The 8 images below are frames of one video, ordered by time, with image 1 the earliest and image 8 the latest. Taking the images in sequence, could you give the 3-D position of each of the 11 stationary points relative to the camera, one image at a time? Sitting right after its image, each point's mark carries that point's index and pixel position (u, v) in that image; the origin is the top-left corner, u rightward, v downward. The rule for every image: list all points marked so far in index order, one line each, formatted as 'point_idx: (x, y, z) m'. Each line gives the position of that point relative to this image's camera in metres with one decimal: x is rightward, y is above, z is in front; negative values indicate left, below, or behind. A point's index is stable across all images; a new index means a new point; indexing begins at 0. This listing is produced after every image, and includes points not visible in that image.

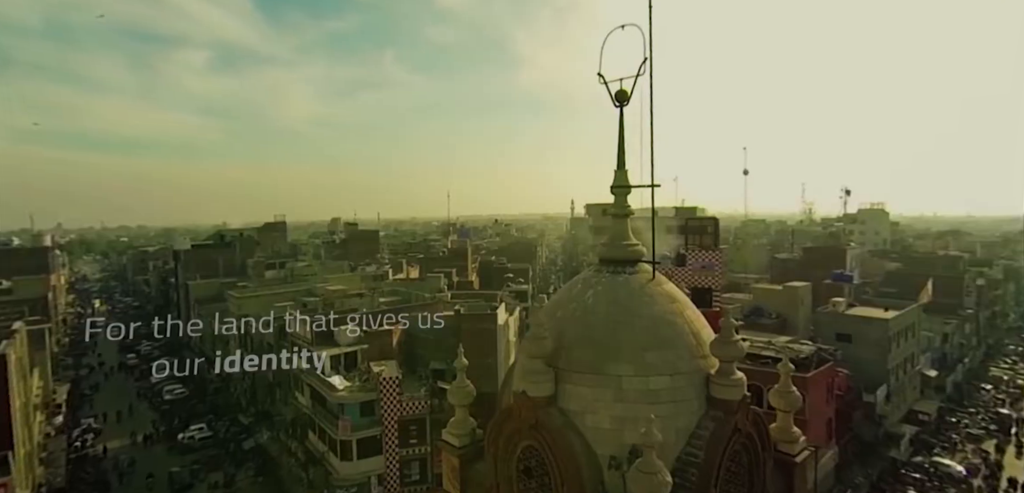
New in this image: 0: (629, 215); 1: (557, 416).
0: (+1.0, +0.3, +4.4) m
1: (+0.3, -1.2, +3.8) m
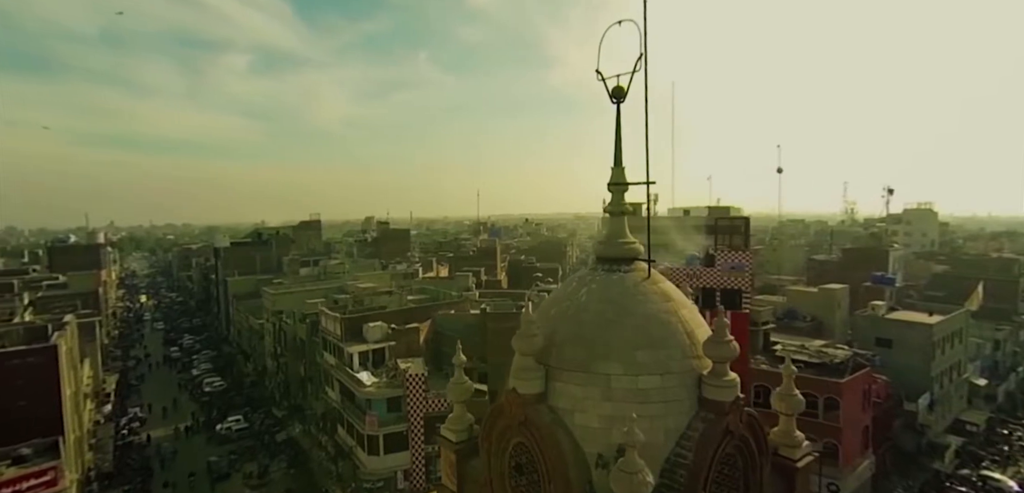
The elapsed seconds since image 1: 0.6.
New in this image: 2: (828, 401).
0: (+0.9, +0.3, +4.4) m
1: (+0.2, -1.2, +3.8) m
2: (+11.9, -5.8, +19.9) m
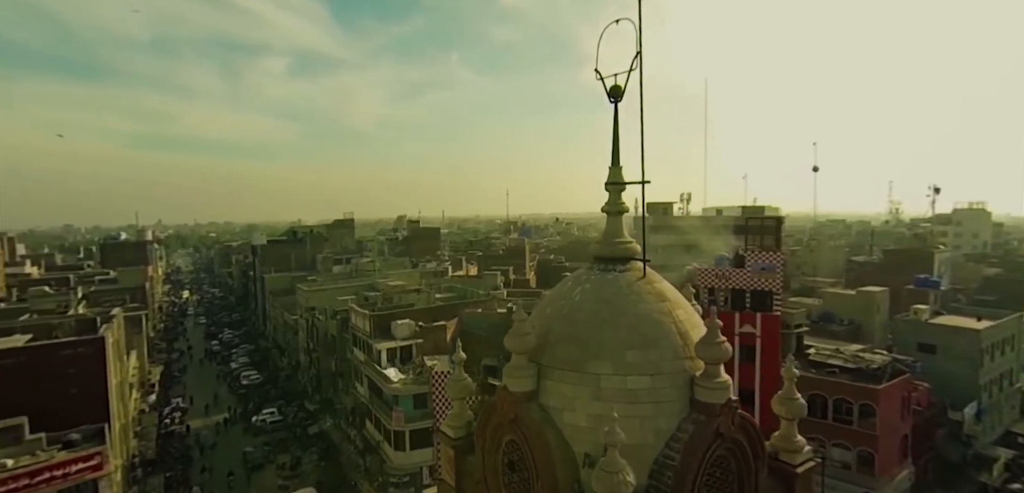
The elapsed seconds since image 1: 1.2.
0: (+0.9, +0.3, +4.3) m
1: (+0.2, -1.2, +3.8) m
2: (+12.7, -5.9, +19.2) m
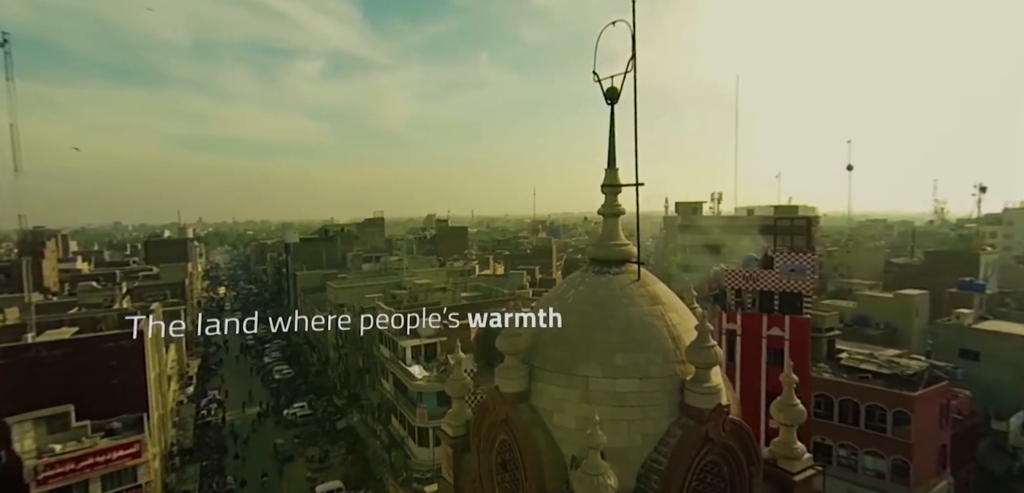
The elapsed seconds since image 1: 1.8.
0: (+0.9, +0.3, +4.3) m
1: (+0.1, -1.2, +3.9) m
2: (+13.5, -5.9, +18.5) m
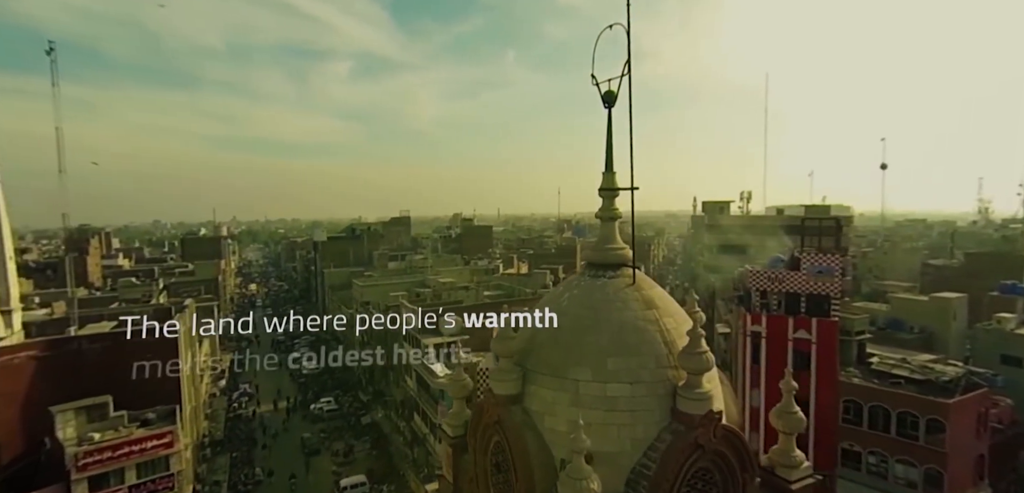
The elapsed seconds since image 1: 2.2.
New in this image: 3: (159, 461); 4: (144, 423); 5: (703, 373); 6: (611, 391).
0: (+0.8, +0.2, +4.3) m
1: (0.0, -1.2, +3.9) m
2: (+14.1, -6.0, +17.8) m
3: (-11.7, -7.1, +17.5) m
4: (-12.9, -6.2, +18.5) m
5: (+1.3, -0.9, +3.6) m
6: (+0.7, -1.0, +3.6) m
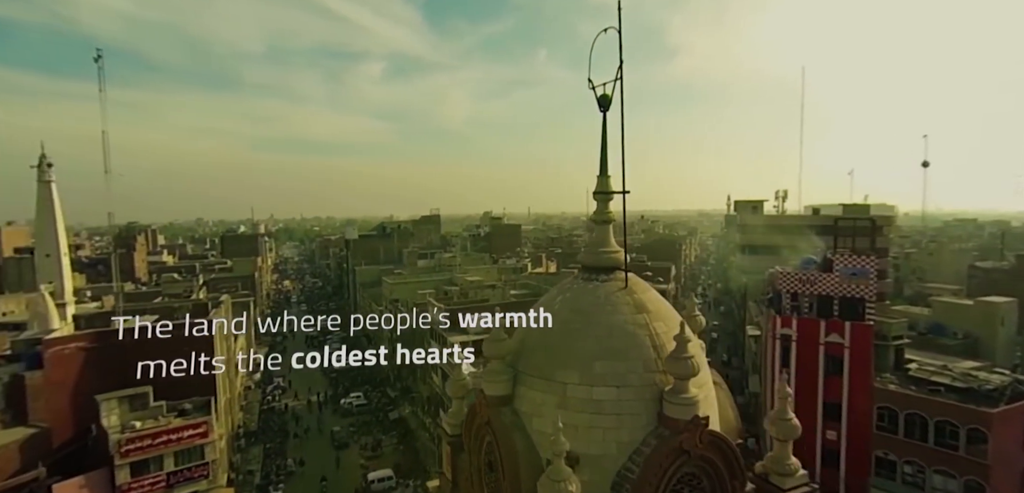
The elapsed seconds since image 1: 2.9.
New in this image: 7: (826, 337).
0: (+0.8, +0.2, +4.3) m
1: (0.0, -1.3, +4.0) m
2: (+14.8, -6.1, +17.1) m
3: (-11.0, -7.0, +18.2) m
4: (-12.1, -6.1, +19.3) m
5: (+1.2, -0.9, +3.5) m
6: (+0.6, -1.0, +3.7) m
7: (+11.6, -3.3, +19.5) m
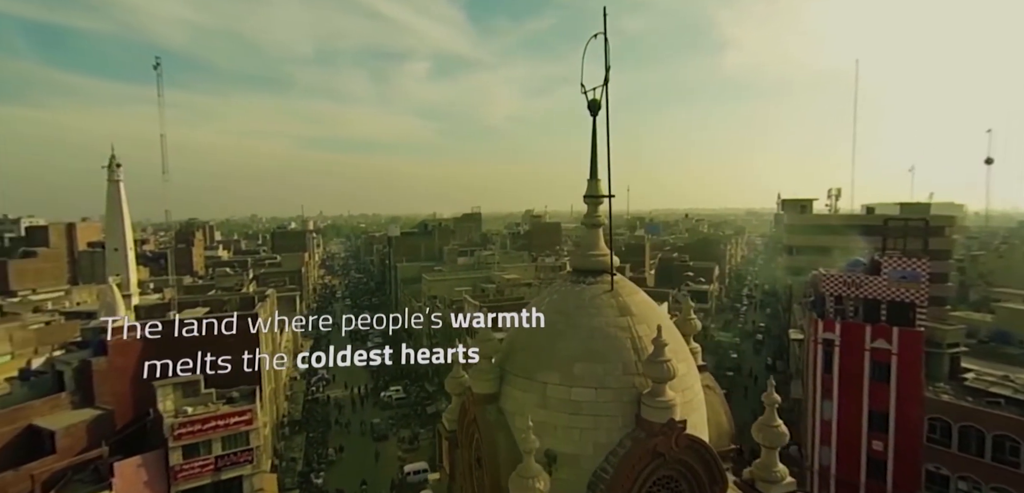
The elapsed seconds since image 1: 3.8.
0: (+0.7, +0.2, +4.4) m
1: (-0.2, -1.3, +4.1) m
2: (+15.7, -6.1, +15.9) m
3: (-10.0, -6.9, +19.2) m
4: (-11.0, -6.0, +20.4) m
5: (+1.0, -0.9, +3.6) m
6: (+0.4, -1.0, +3.7) m
7: (+12.7, -3.4, +18.6) m
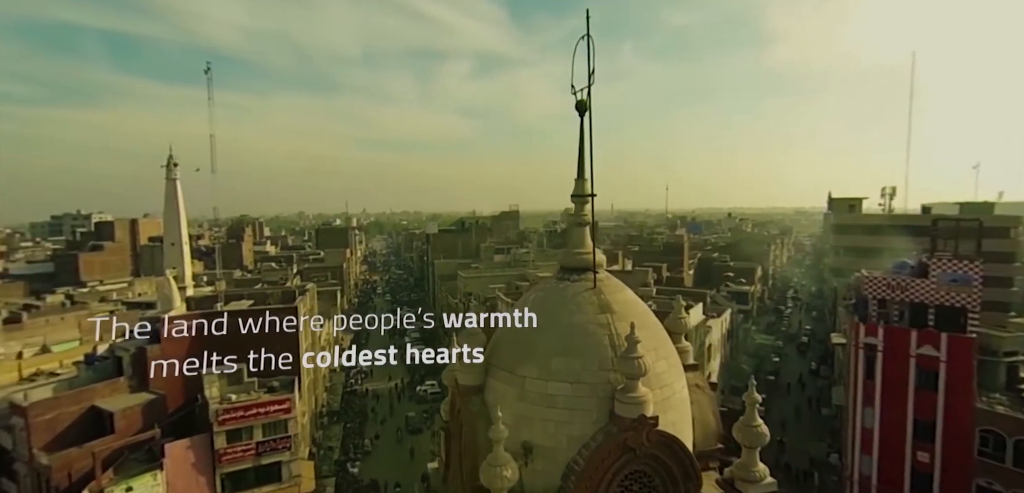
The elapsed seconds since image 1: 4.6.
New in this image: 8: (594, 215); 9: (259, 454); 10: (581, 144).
0: (+0.6, +0.2, +4.4) m
1: (-0.3, -1.3, +4.2) m
2: (+16.4, -6.2, +14.9) m
3: (-9.0, -6.7, +20.1) m
4: (-9.9, -5.8, +21.3) m
5: (+0.9, -0.9, +3.6) m
6: (+0.3, -1.0, +3.8) m
7: (+13.6, -3.4, +17.8) m
8: (+0.7, +0.3, +4.4) m
9: (-9.4, -7.7, +19.6) m
10: (+0.6, +0.9, +4.4) m
